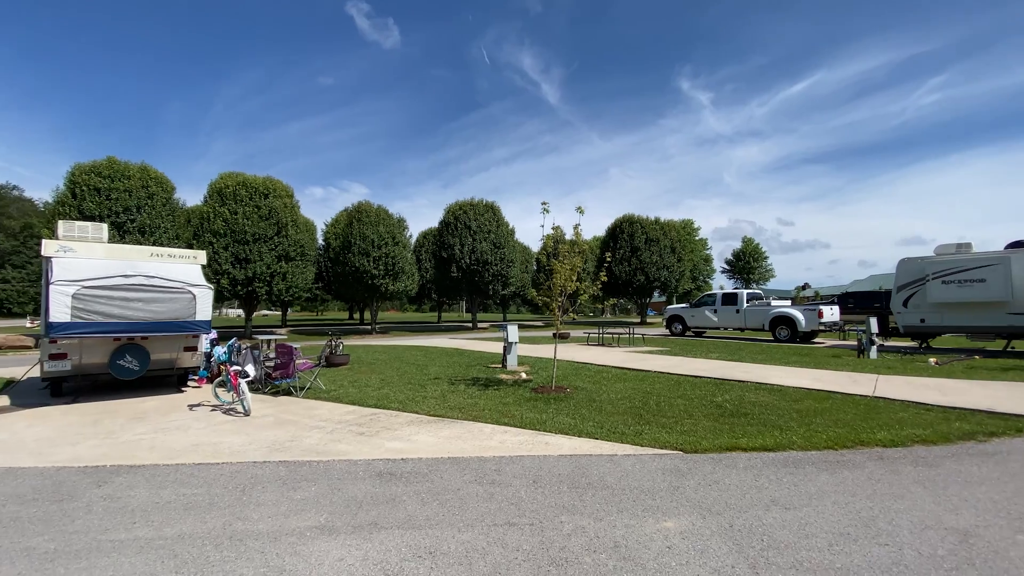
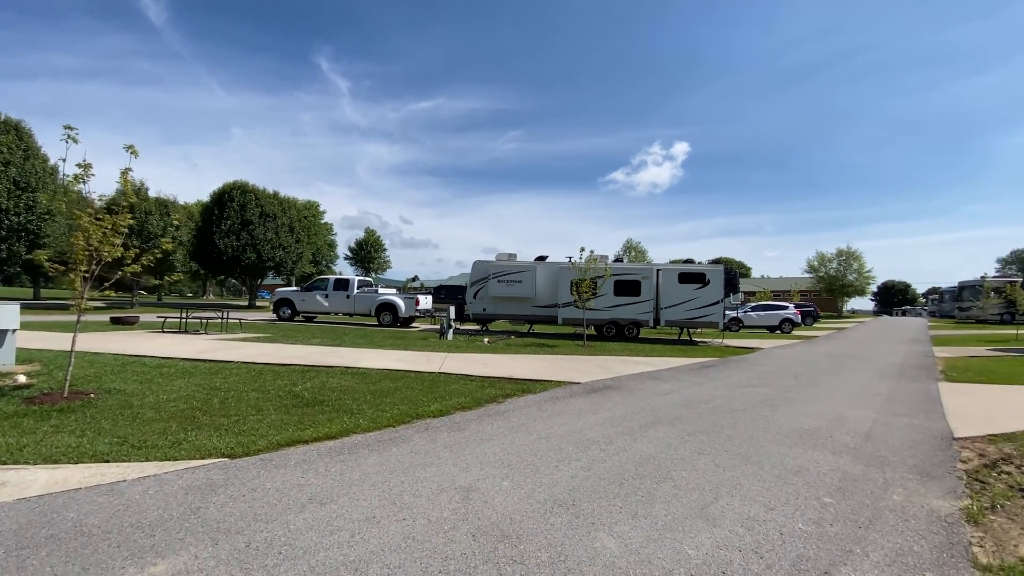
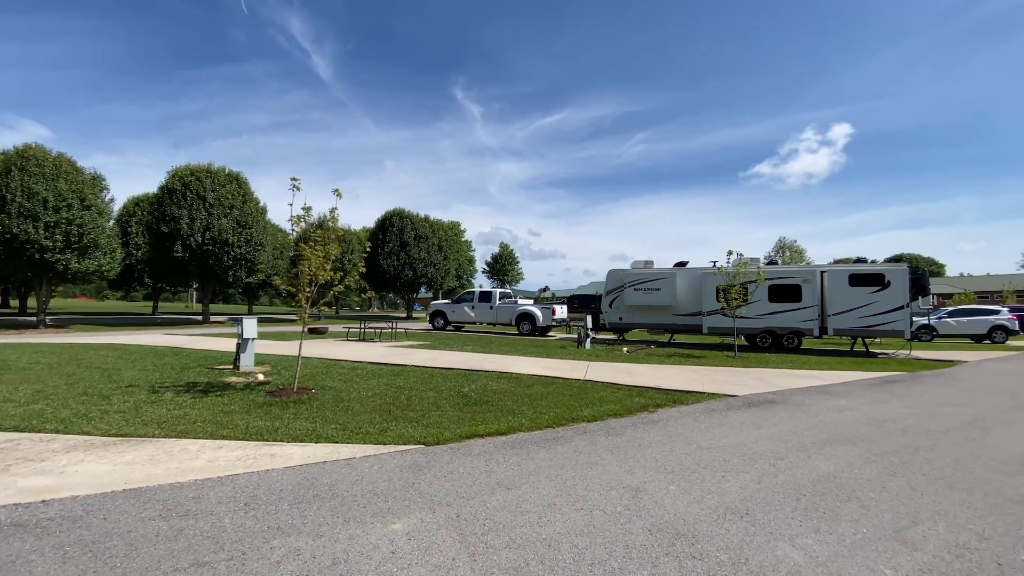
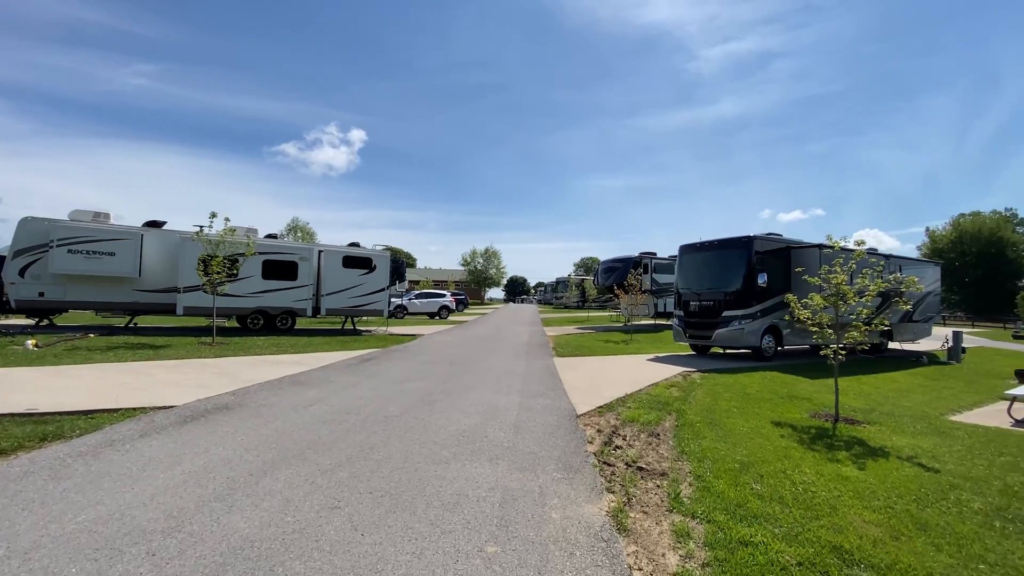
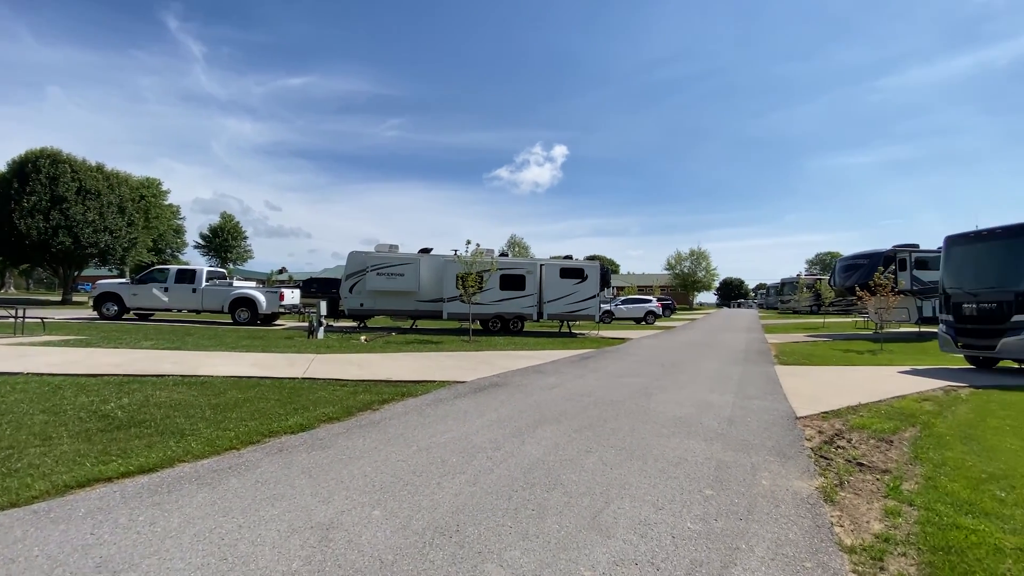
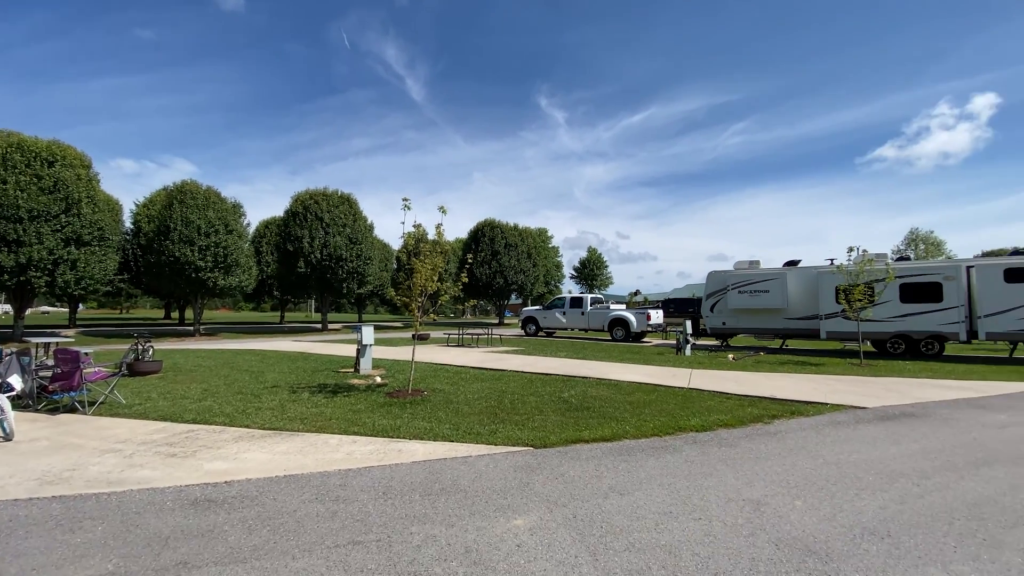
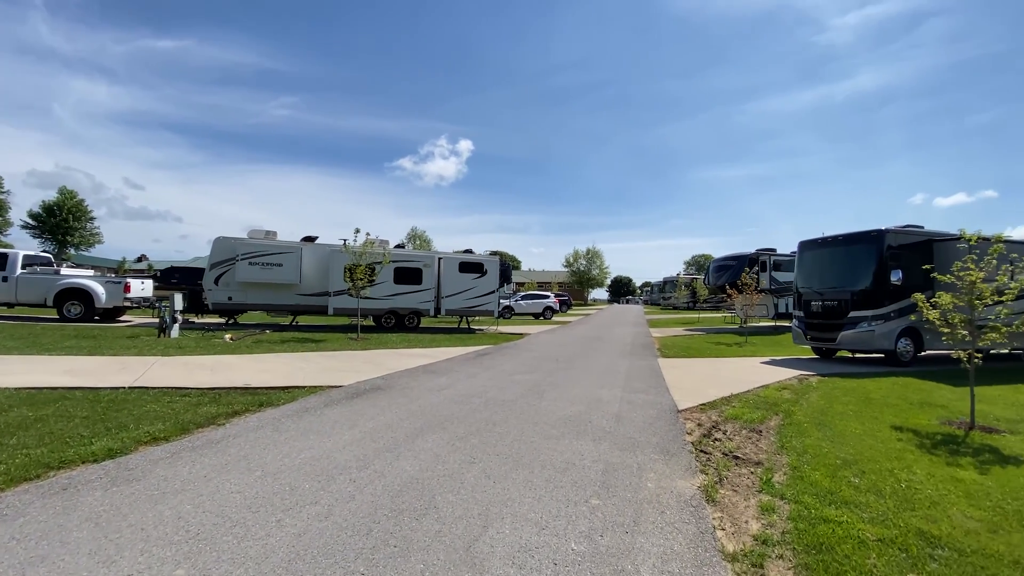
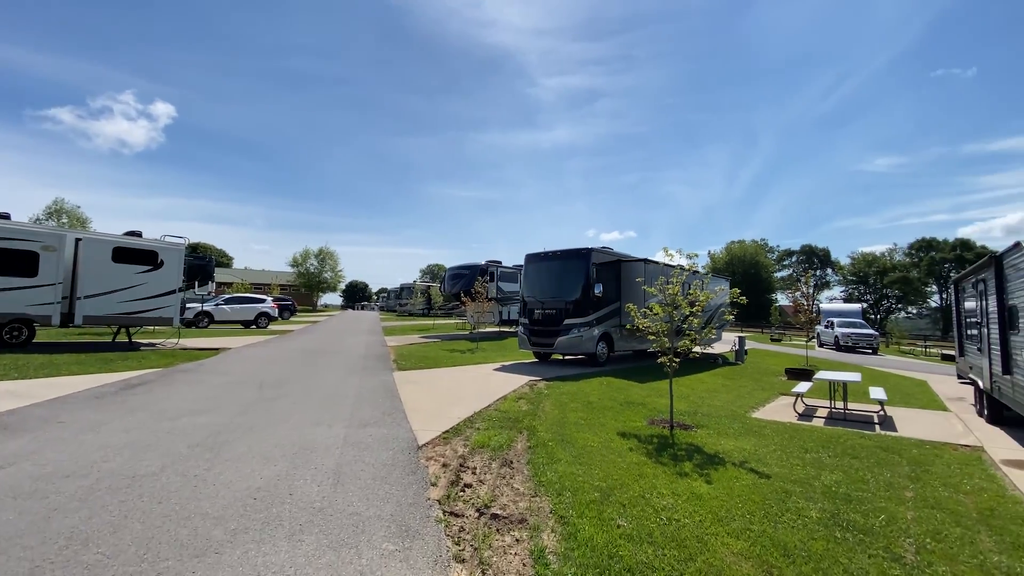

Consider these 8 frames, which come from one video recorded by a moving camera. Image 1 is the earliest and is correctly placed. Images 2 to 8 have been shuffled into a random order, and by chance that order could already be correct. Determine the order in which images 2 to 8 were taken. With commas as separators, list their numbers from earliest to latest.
6, 3, 2, 5, 7, 4, 8
